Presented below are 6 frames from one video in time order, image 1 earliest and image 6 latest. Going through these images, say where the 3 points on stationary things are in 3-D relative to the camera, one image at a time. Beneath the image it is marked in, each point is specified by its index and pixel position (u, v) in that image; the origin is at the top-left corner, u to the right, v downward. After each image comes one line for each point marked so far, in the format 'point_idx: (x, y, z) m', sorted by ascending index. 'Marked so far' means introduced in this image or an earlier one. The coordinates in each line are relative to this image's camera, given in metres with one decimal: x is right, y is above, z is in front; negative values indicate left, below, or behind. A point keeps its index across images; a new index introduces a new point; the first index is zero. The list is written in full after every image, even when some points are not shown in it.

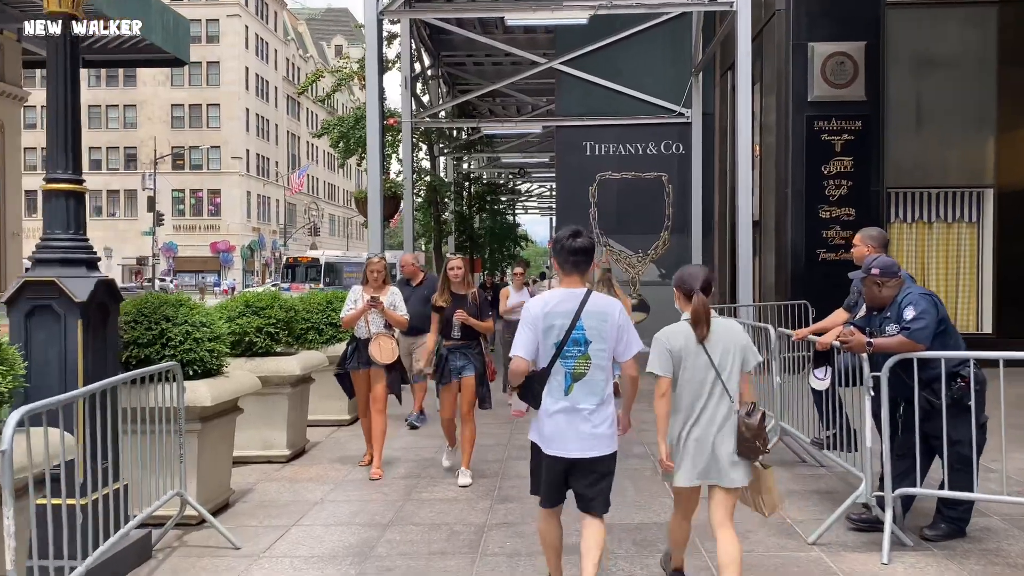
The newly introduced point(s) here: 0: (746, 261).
0: (+3.6, +0.4, +12.8) m
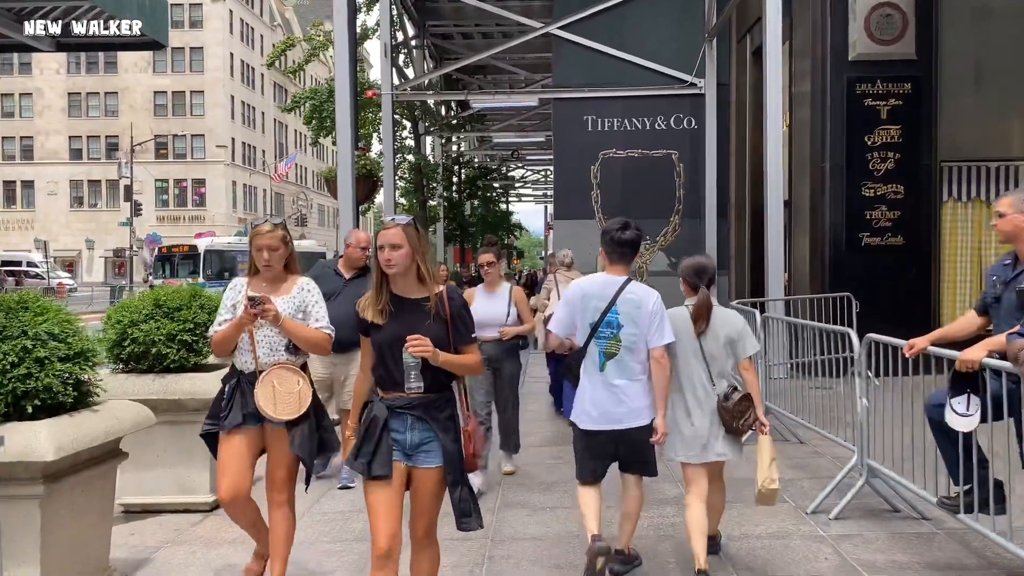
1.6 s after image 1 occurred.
0: (+3.5, +0.6, +11.1) m
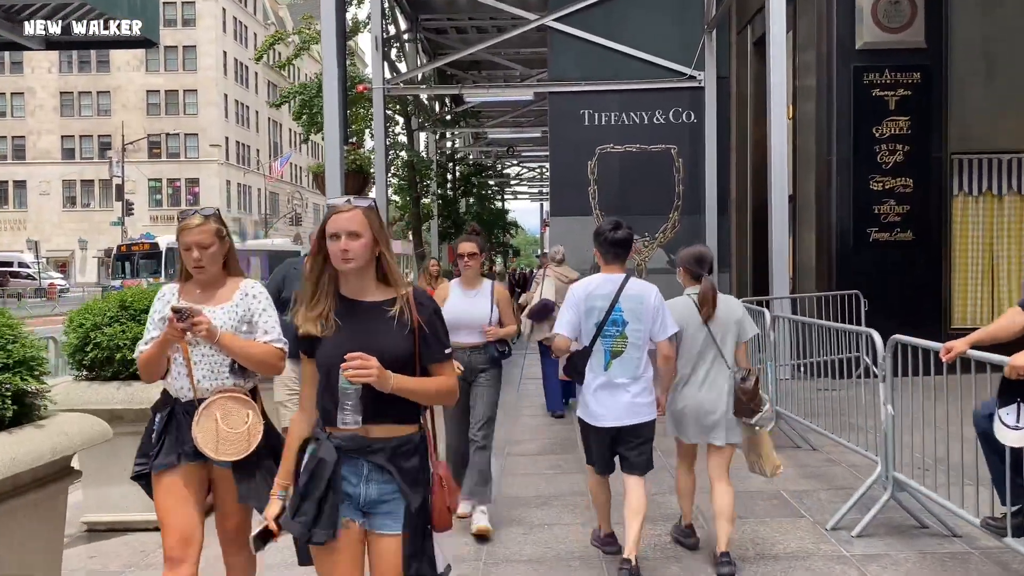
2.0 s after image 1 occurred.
0: (+3.5, +0.6, +10.7) m
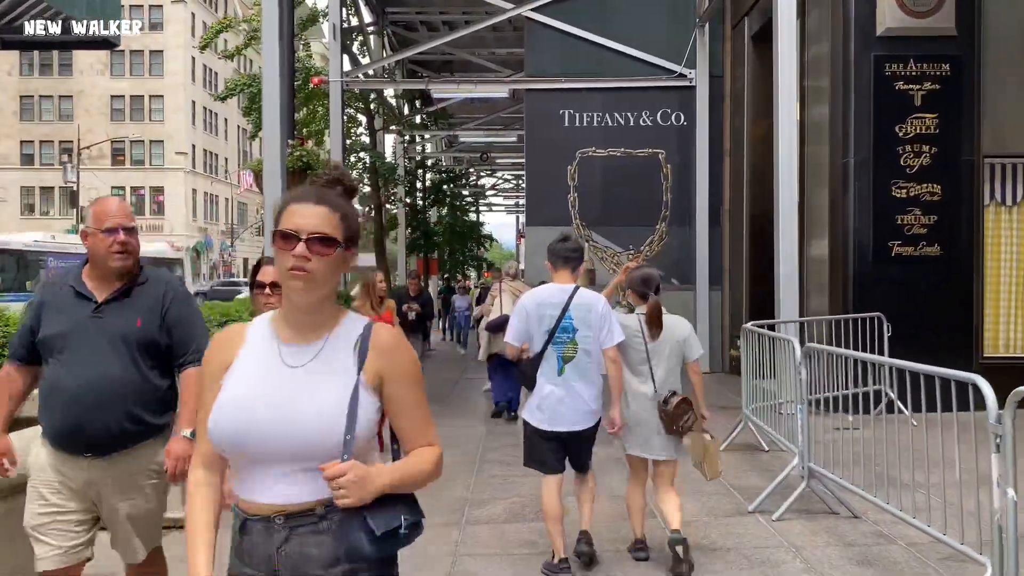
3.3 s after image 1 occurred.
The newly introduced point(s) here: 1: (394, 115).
0: (+3.1, +0.4, +9.3) m
1: (-2.5, +3.7, +17.4) m
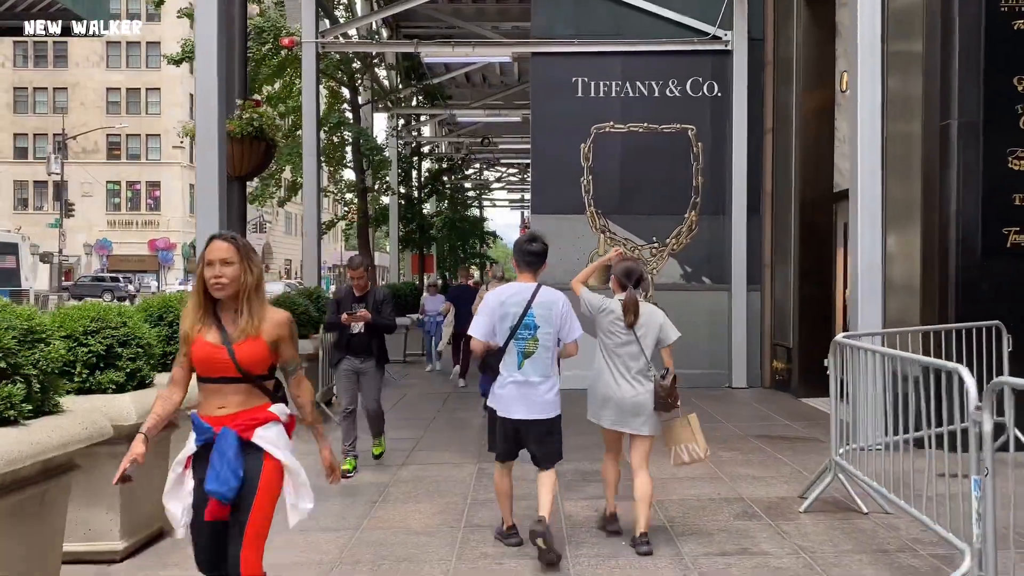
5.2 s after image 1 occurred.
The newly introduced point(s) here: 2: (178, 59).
0: (+3.1, +0.4, +7.2) m
1: (-2.4, +3.7, +15.4) m
2: (-5.0, +3.4, +12.4) m
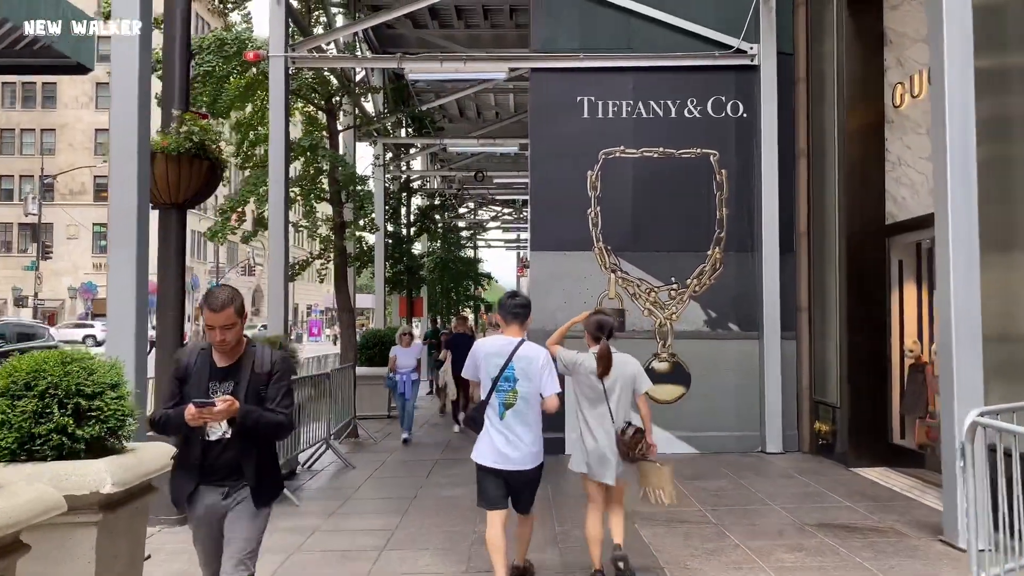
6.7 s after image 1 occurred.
0: (+3.1, 0.0, +5.7) m
1: (-2.5, +2.9, +14.0) m
2: (-5.0, +2.8, +11.0) m
